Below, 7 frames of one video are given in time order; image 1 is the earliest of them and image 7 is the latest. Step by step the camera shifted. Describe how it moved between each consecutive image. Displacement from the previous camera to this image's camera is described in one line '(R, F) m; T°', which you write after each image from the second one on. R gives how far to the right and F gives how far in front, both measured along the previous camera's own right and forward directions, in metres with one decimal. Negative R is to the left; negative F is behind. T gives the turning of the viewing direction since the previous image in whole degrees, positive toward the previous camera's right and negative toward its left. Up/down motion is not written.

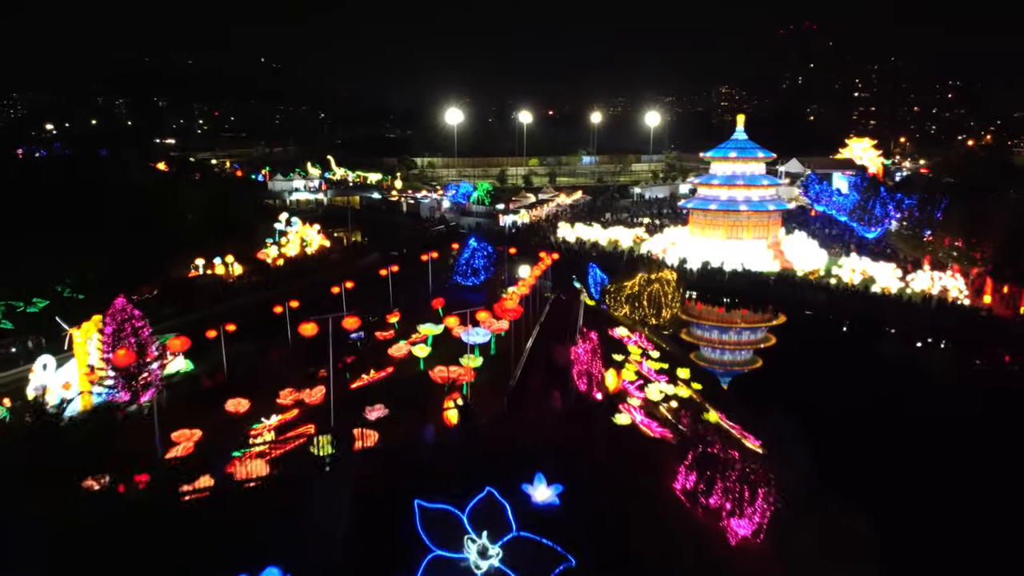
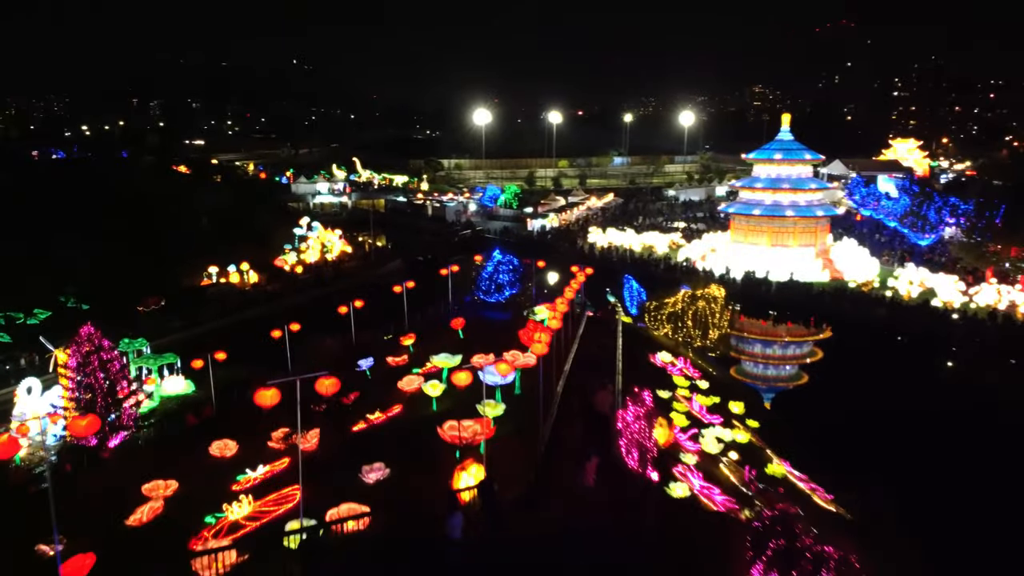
(0.0, +1.5) m; -2°
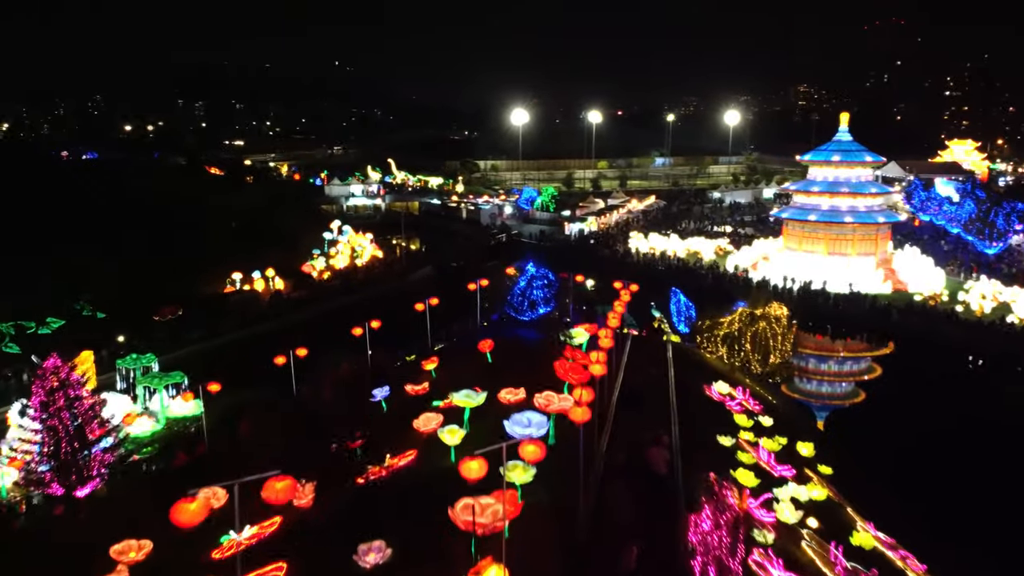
(0.0, +1.3) m; -3°
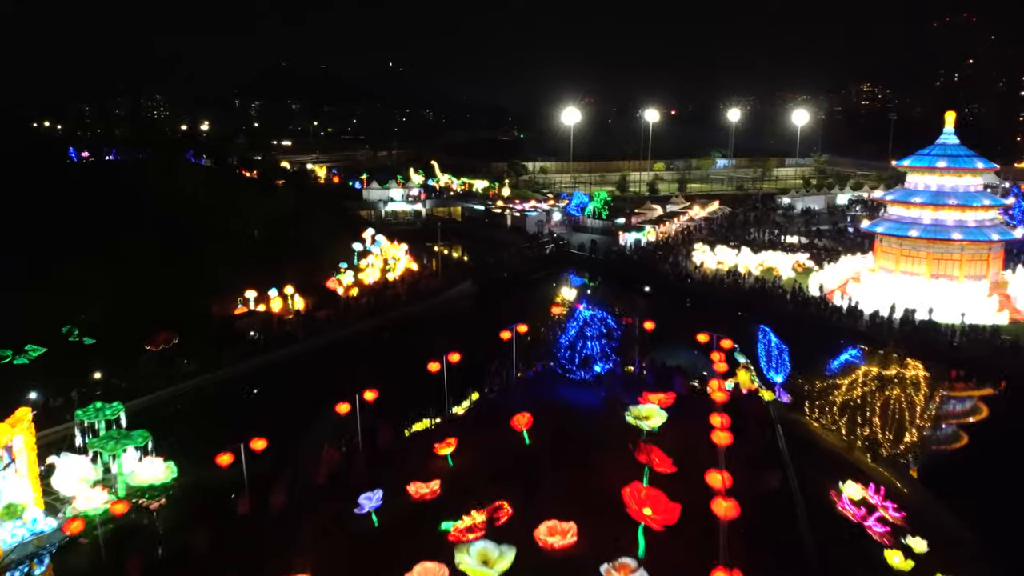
(0.0, +2.8) m; -4°
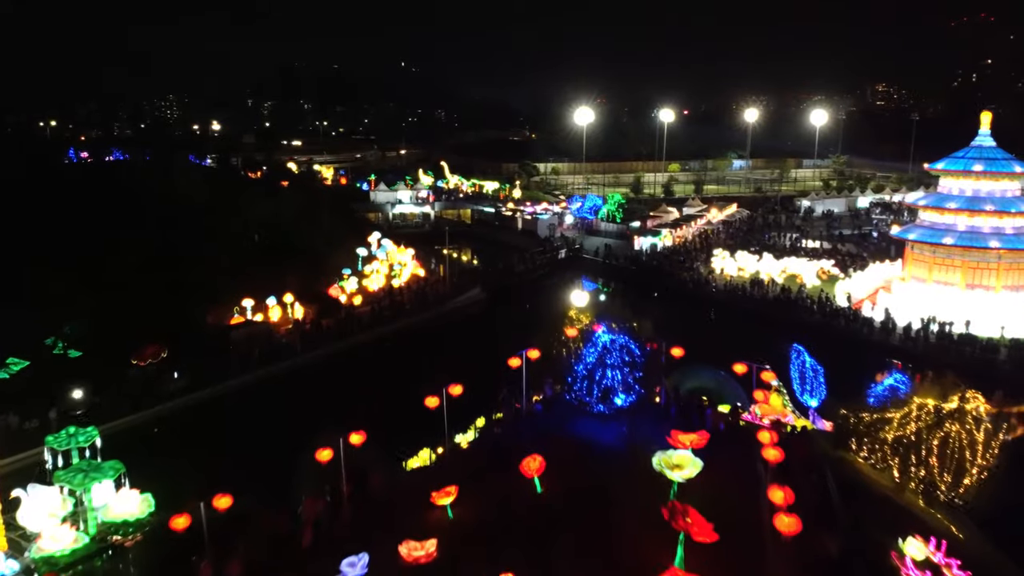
(0.0, +1.0) m; -1°
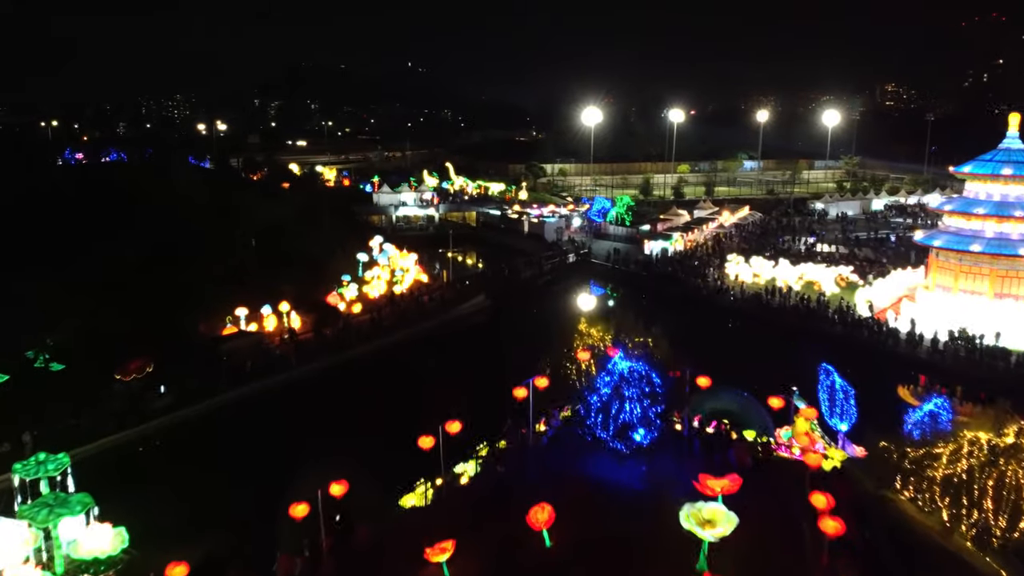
(0.0, +0.8) m; 0°
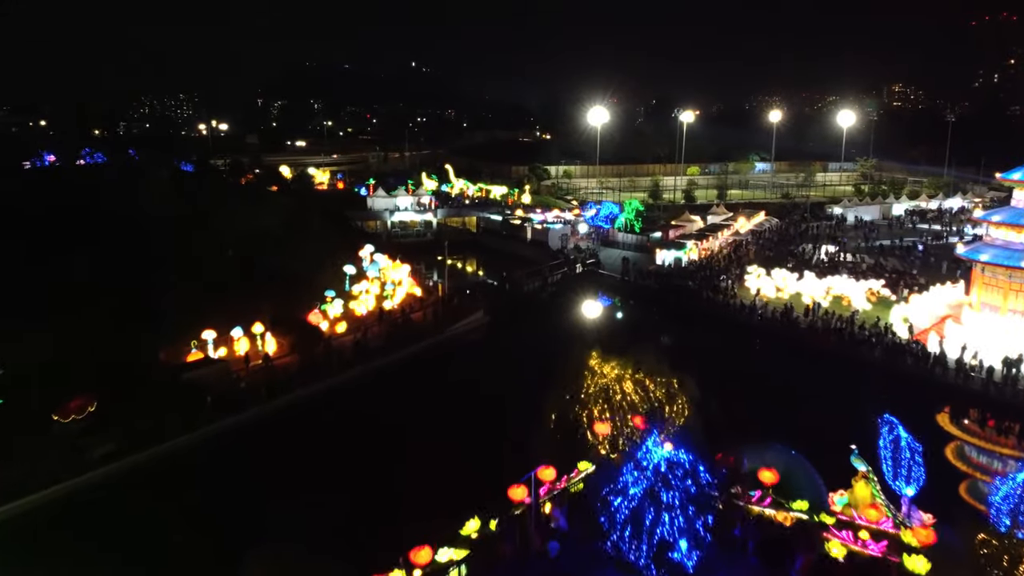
(+0.1, +1.9) m; 0°
